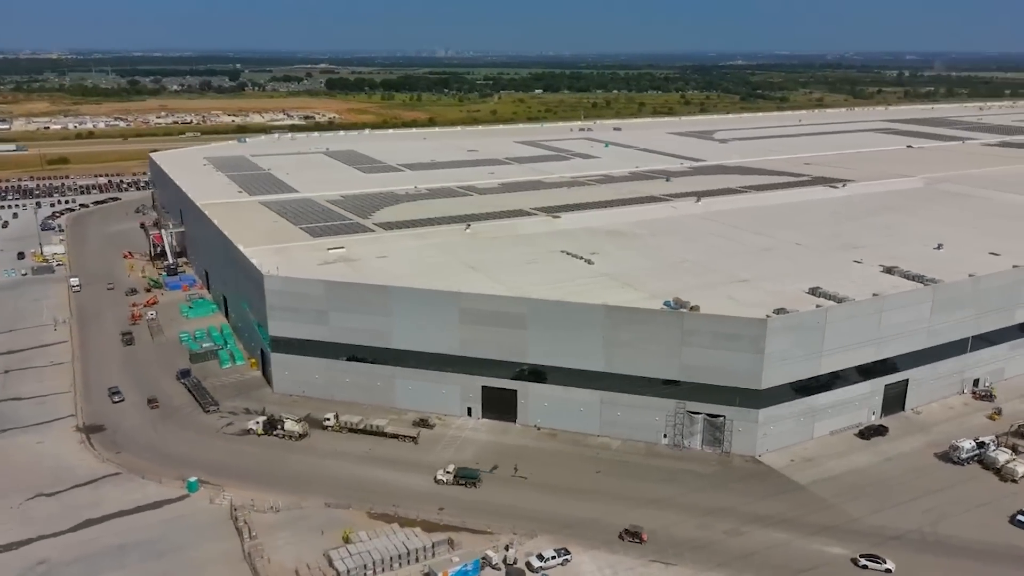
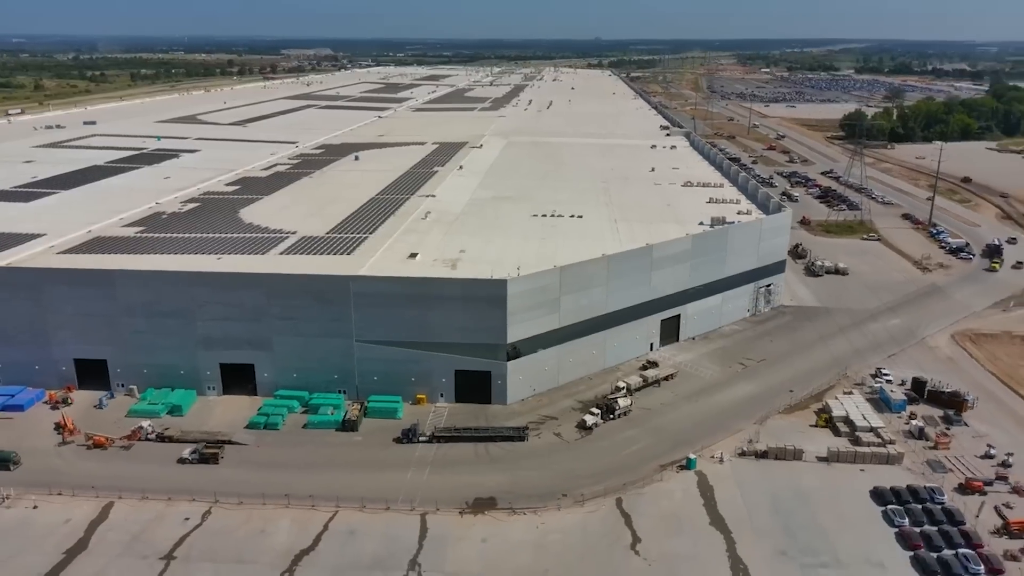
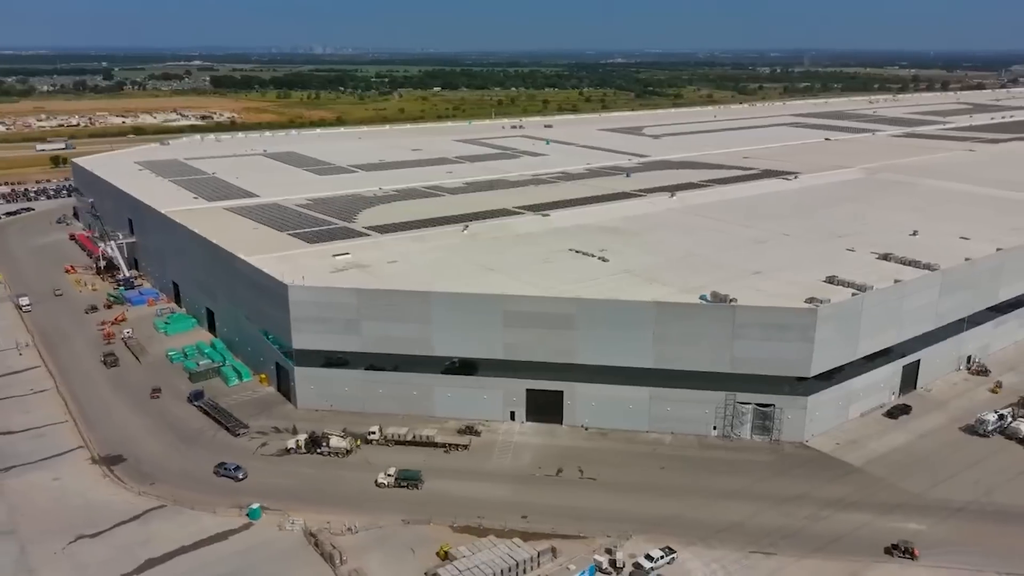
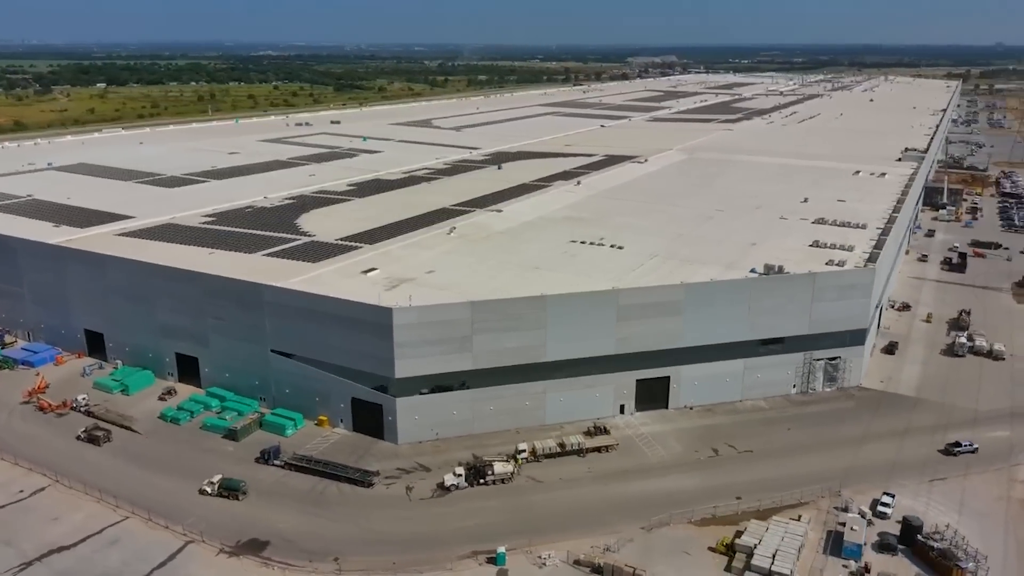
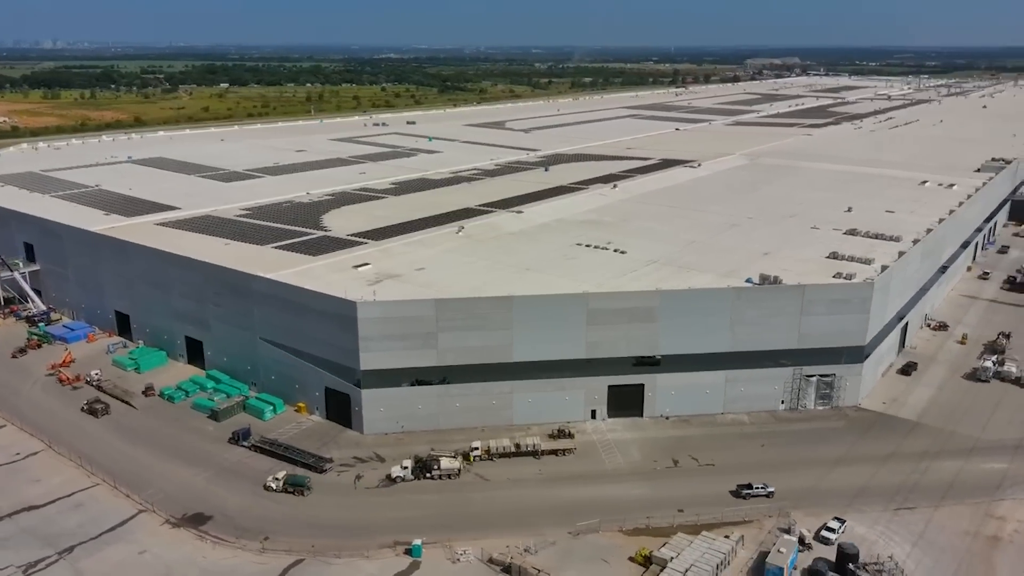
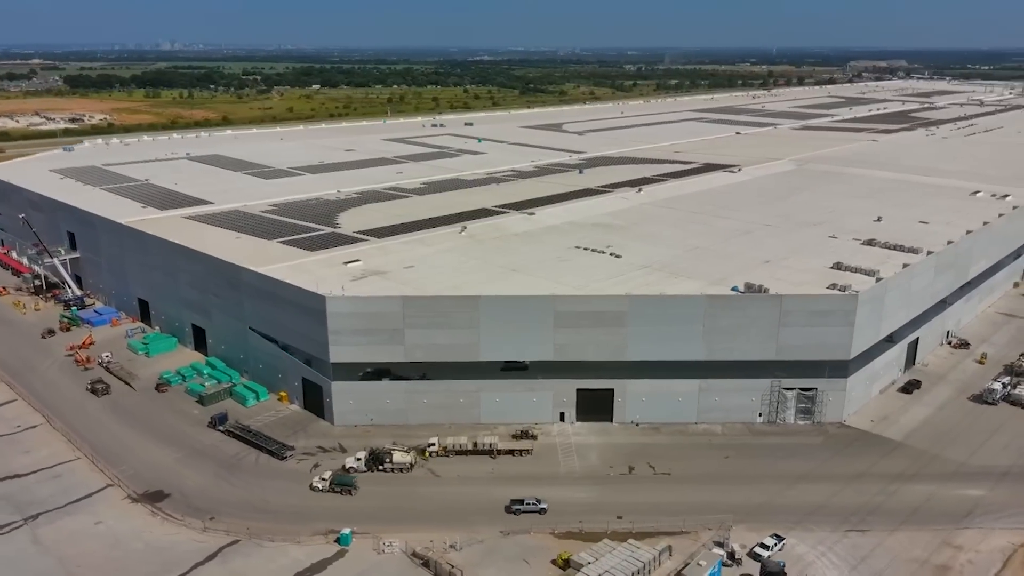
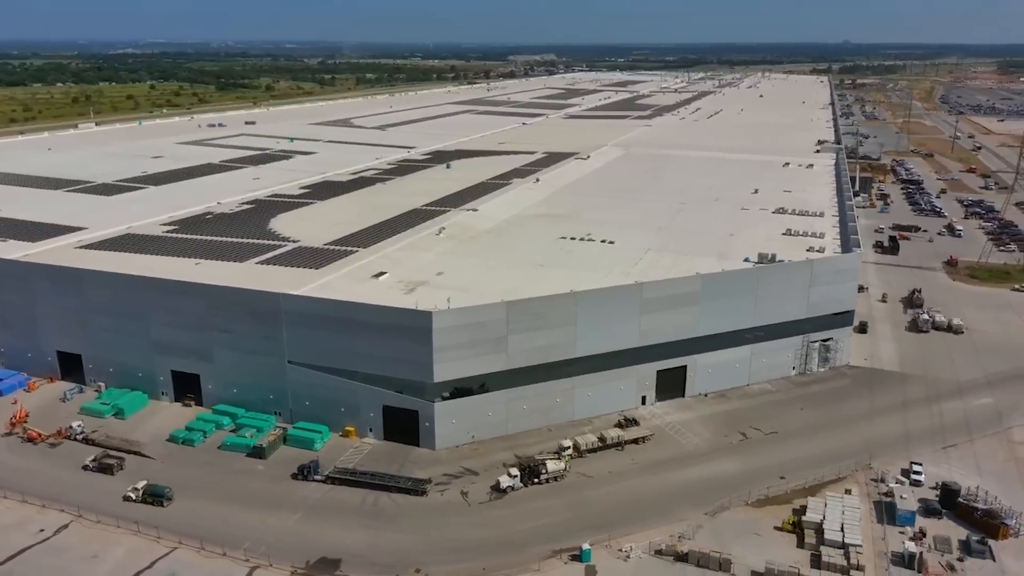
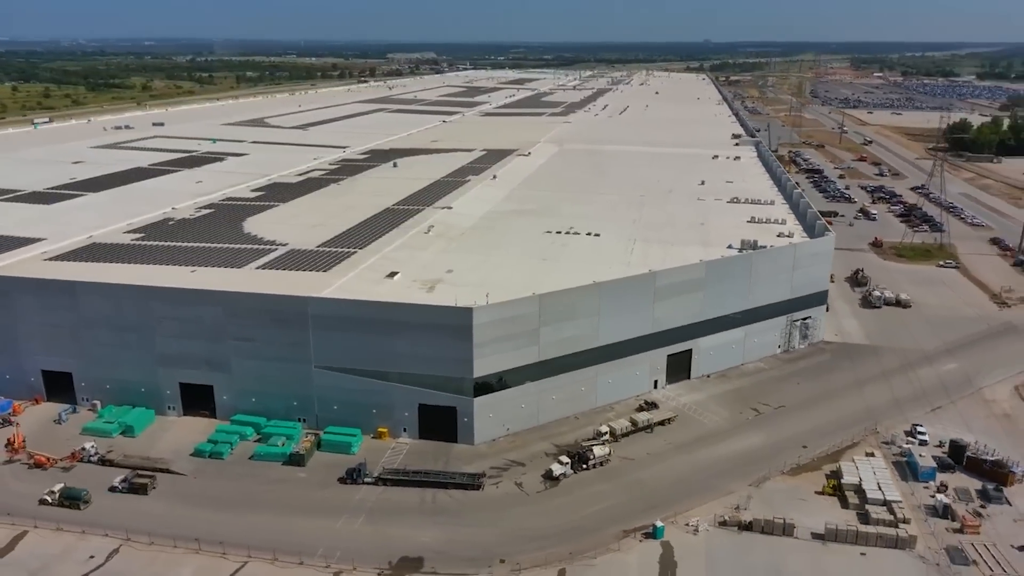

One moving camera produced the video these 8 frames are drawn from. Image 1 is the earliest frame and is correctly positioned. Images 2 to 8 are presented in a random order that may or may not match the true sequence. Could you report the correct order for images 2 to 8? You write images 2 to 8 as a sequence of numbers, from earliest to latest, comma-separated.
3, 6, 5, 4, 7, 8, 2
